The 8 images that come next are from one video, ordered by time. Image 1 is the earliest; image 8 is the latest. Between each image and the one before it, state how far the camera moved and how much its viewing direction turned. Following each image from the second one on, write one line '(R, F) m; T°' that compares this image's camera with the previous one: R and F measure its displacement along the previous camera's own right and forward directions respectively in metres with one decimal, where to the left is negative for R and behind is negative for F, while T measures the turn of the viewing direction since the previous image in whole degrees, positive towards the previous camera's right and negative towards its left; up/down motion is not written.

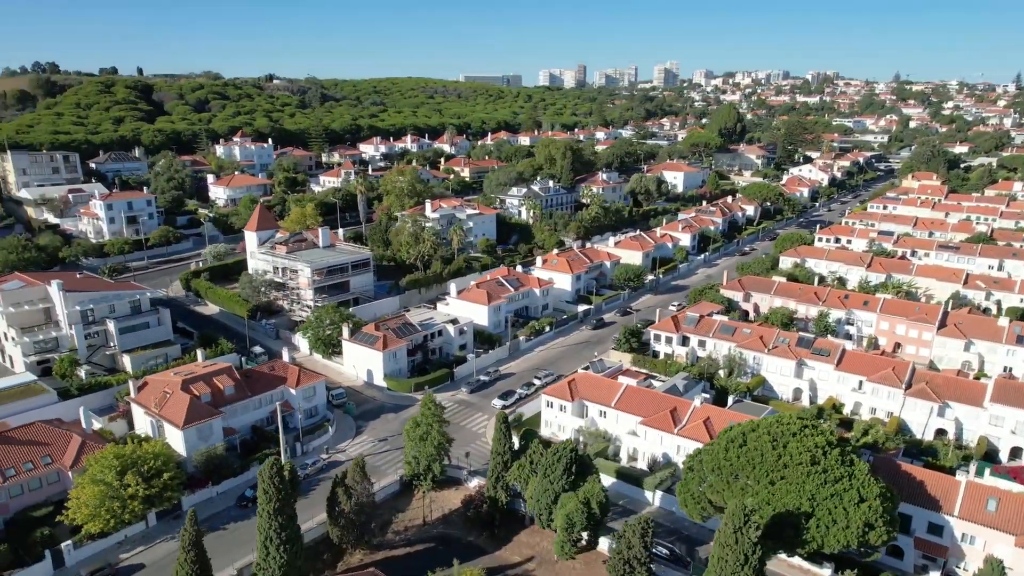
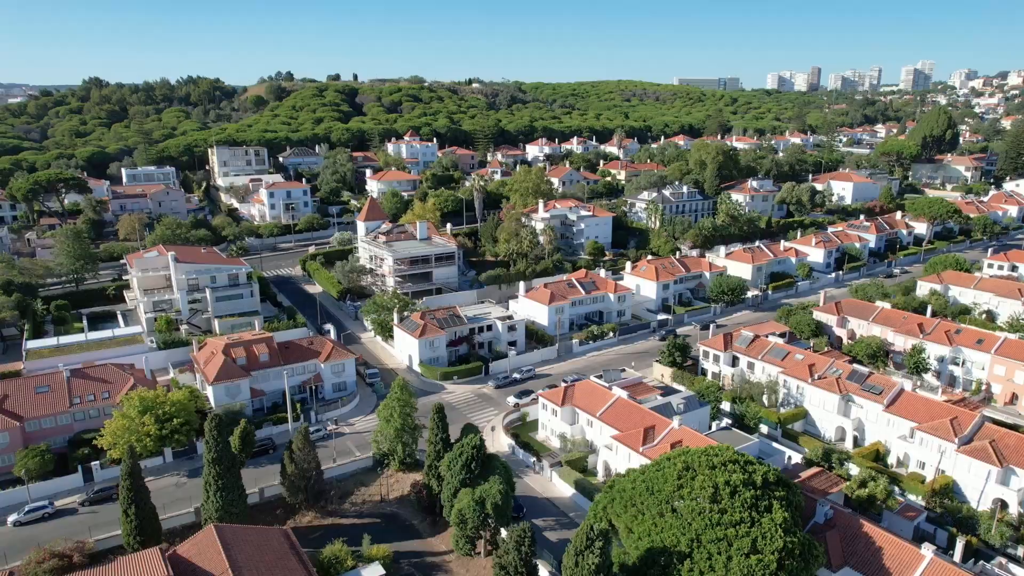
(+11.4, +1.5) m; -18°
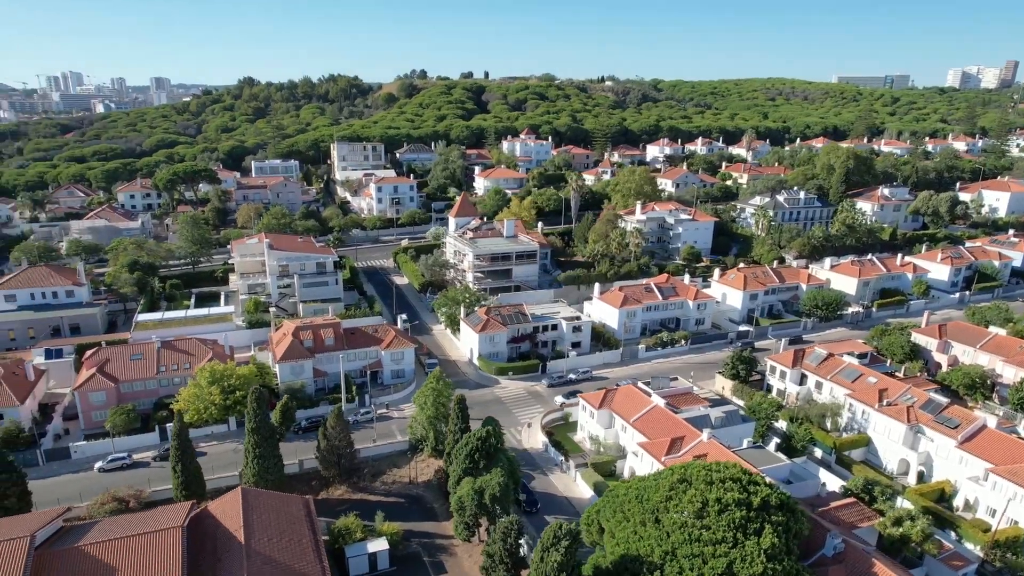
(+5.0, +0.4) m; -11°
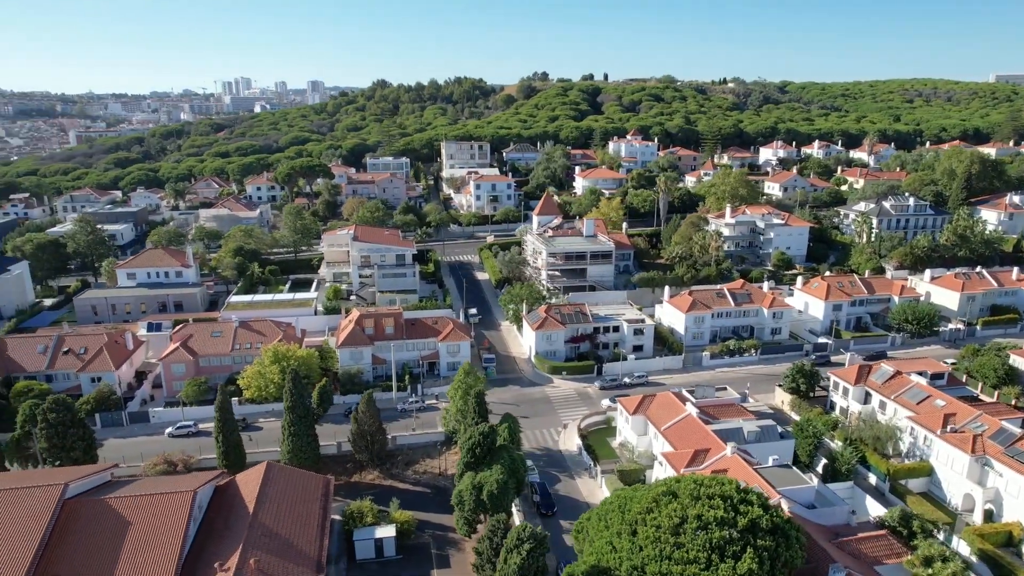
(+4.7, +0.5) m; -11°
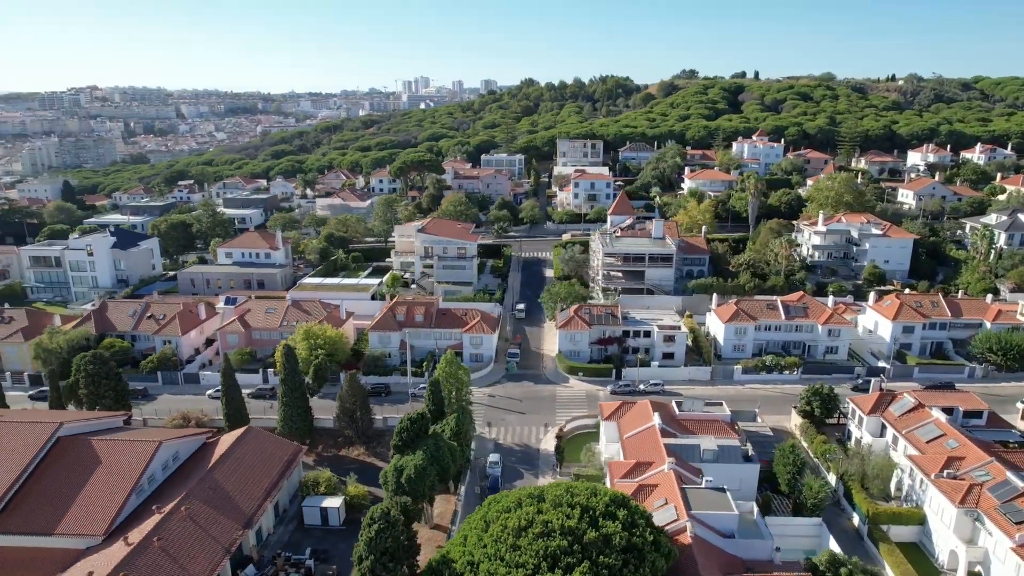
(+9.1, +0.9) m; -14°
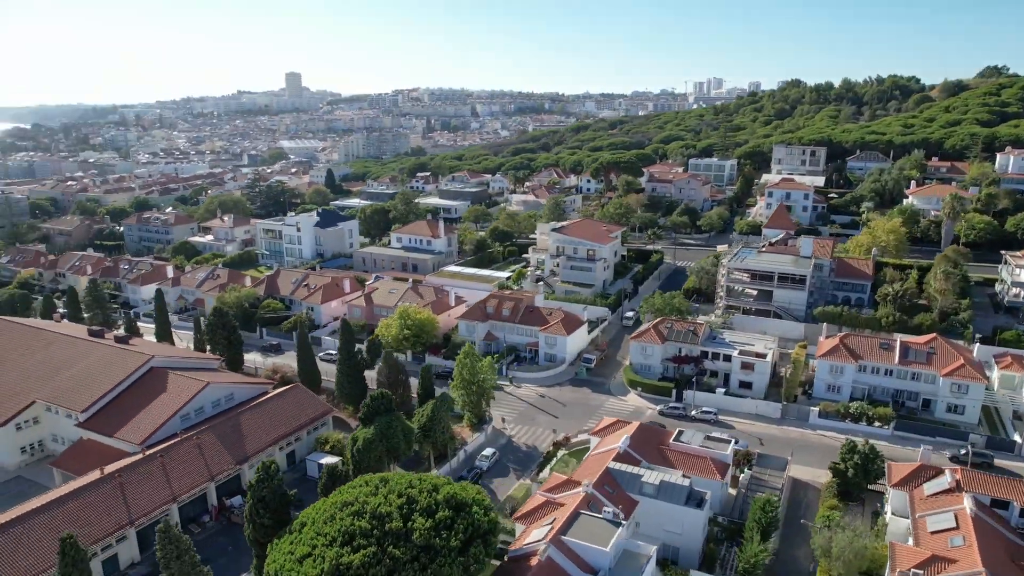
(+13.0, +2.3) m; -23°
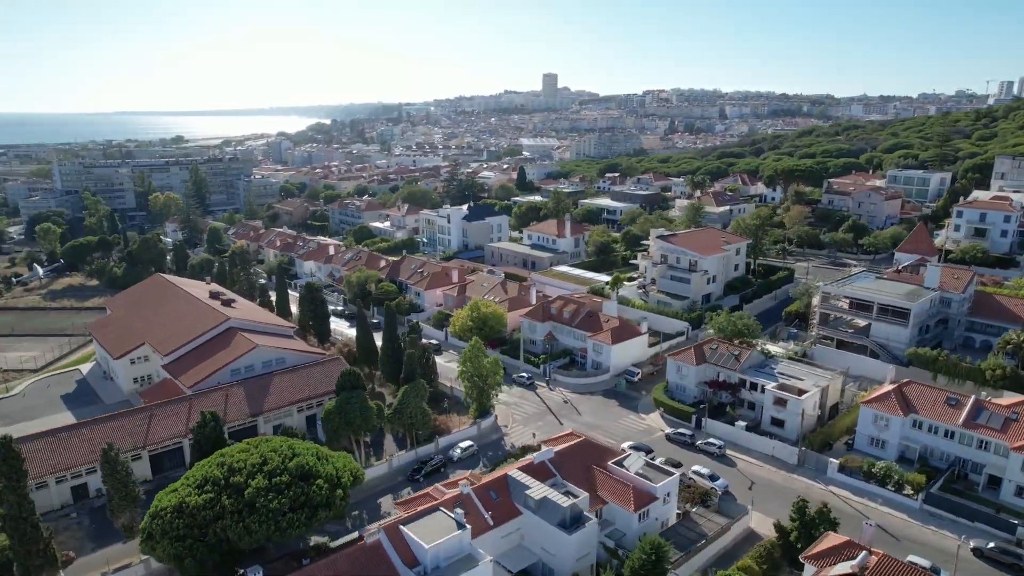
(+12.8, +2.0) m; -20°
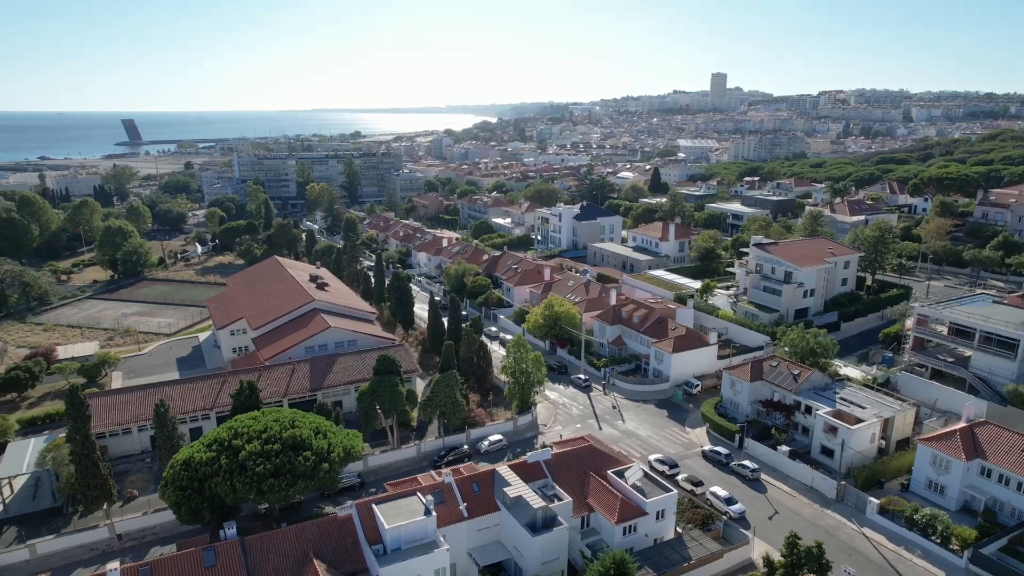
(+6.3, +0.6) m; -13°
